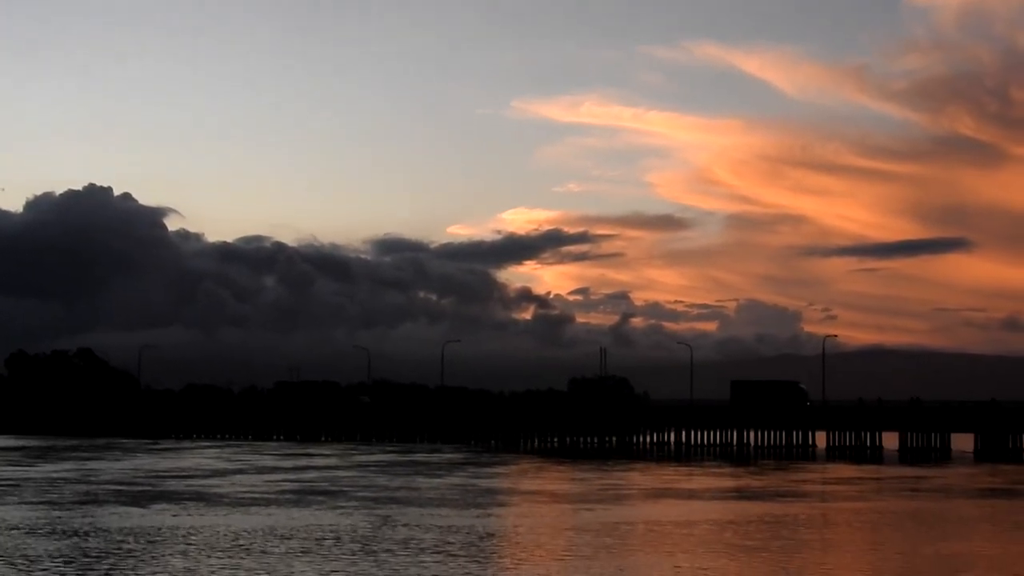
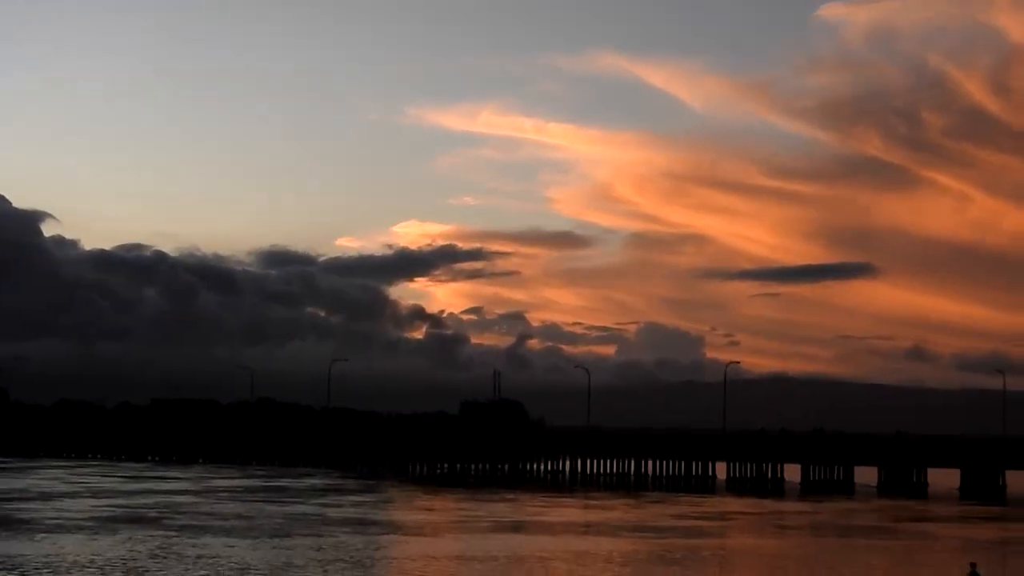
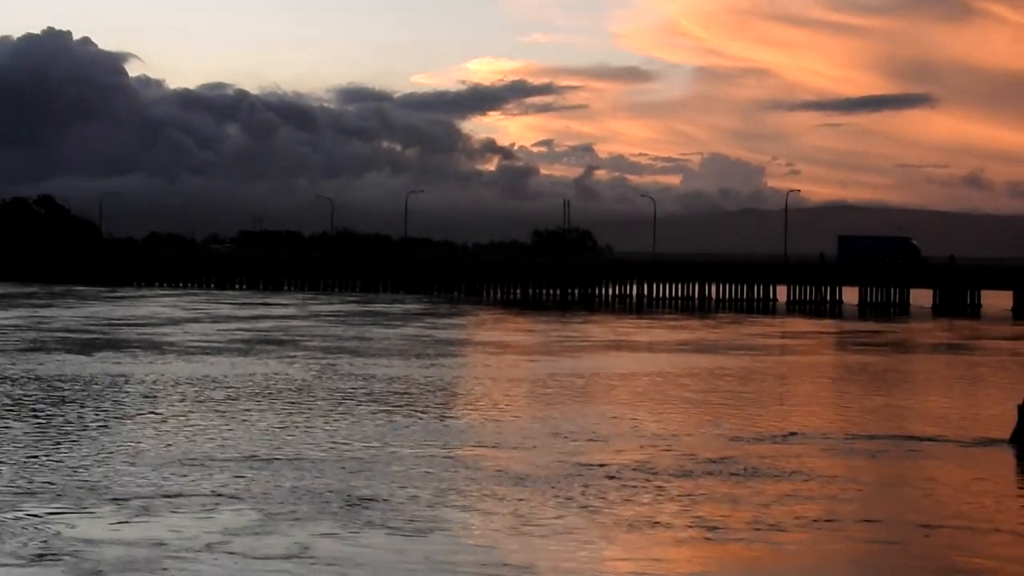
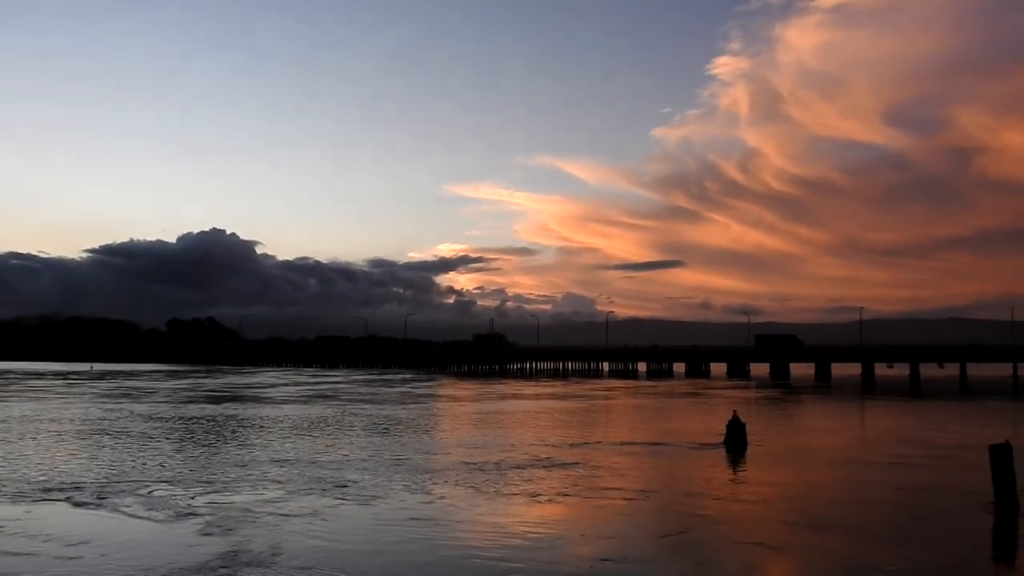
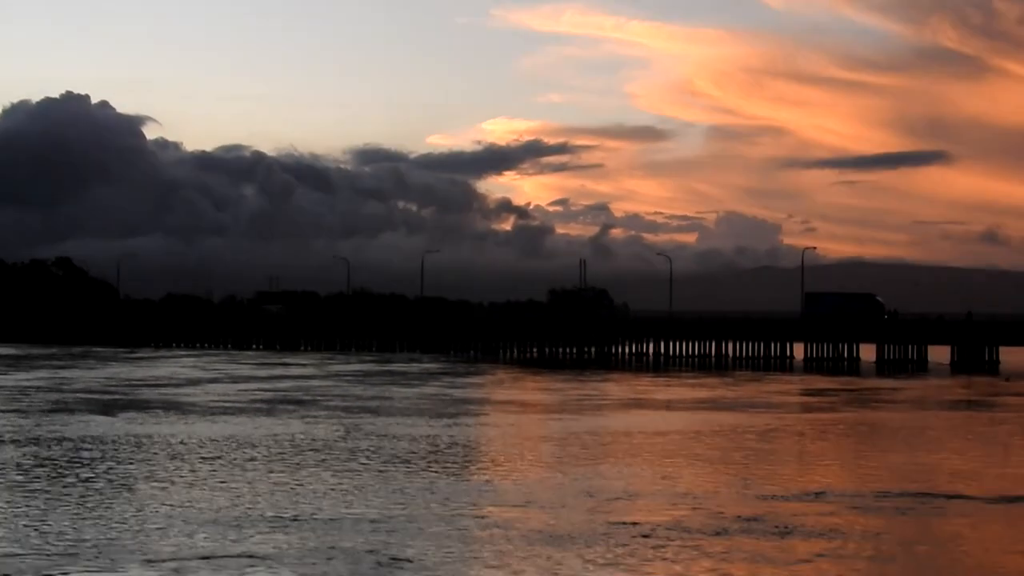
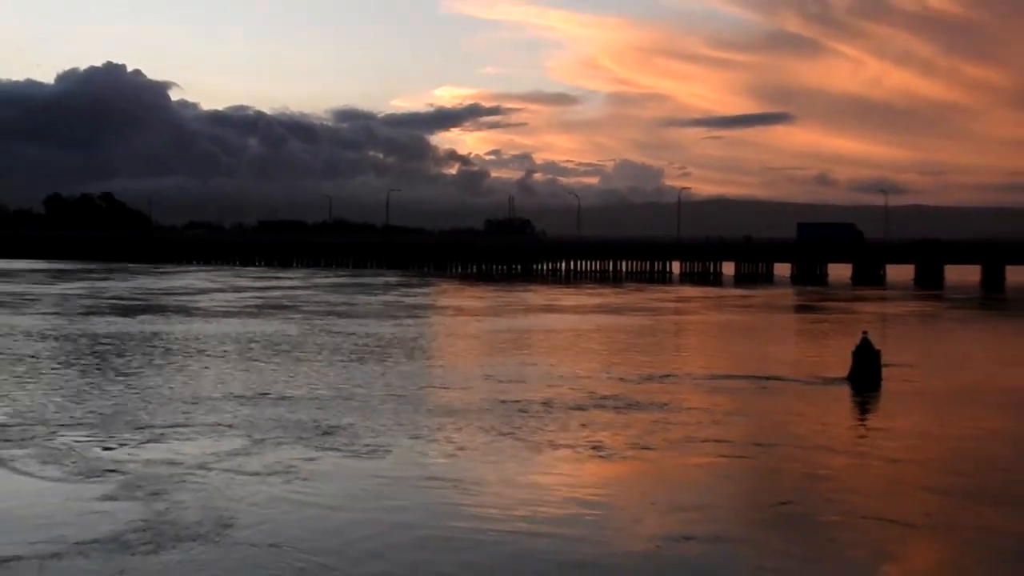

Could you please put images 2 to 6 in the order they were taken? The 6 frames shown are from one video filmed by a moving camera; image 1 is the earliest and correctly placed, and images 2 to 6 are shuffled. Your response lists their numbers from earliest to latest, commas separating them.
5, 3, 6, 4, 2
